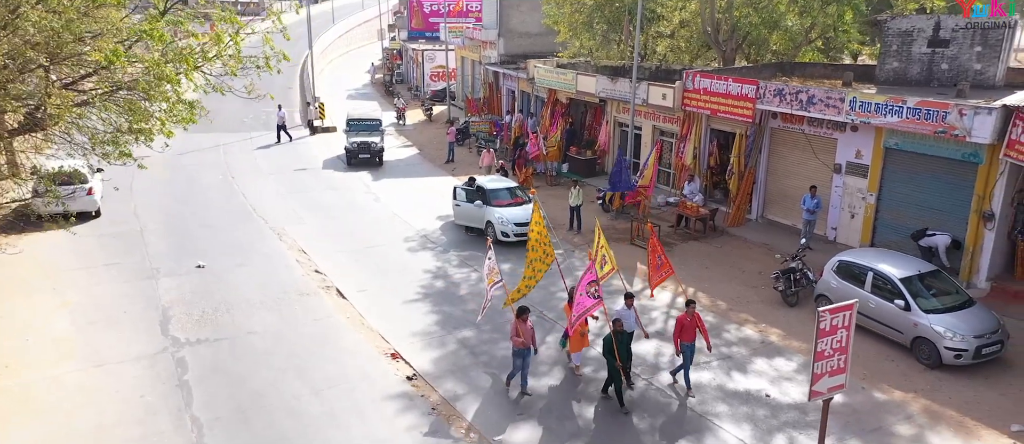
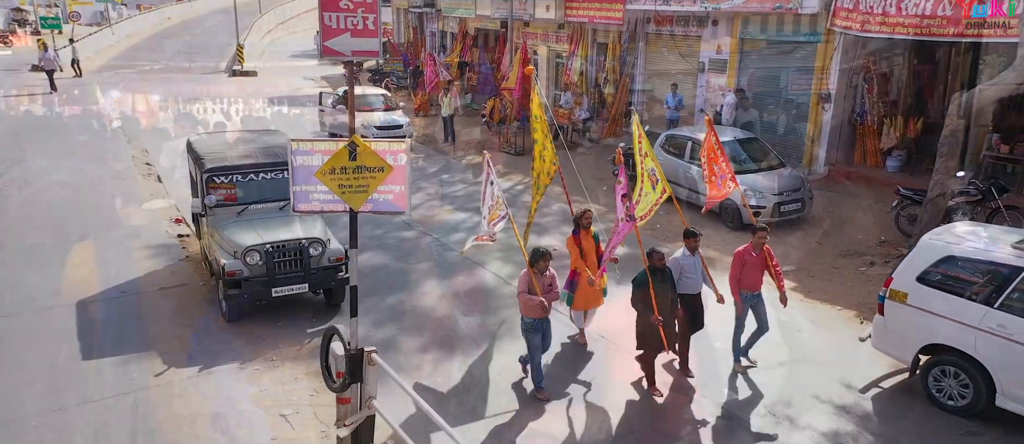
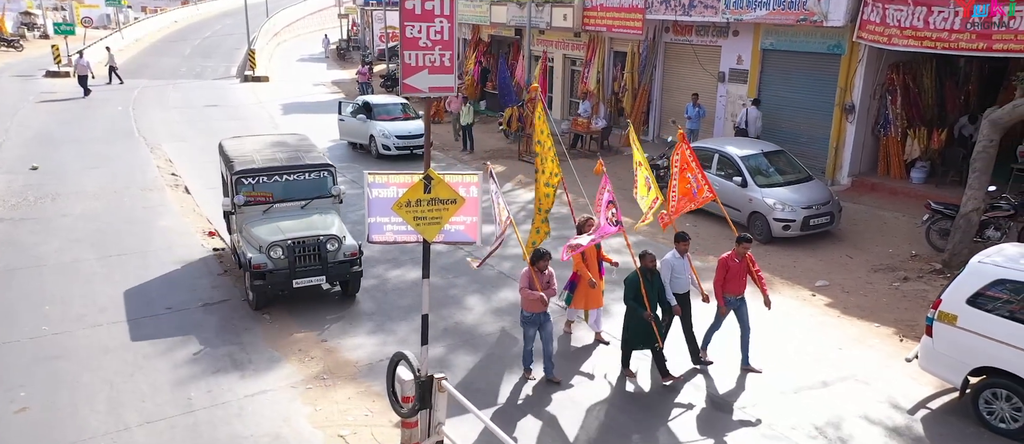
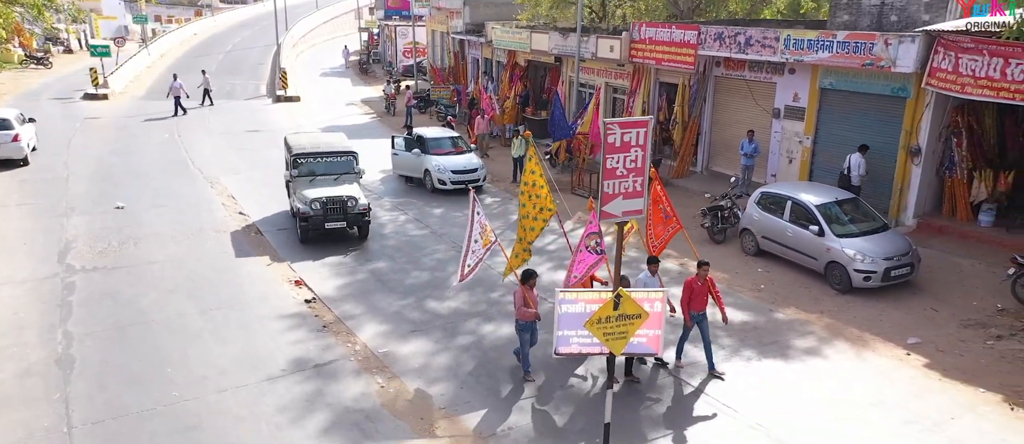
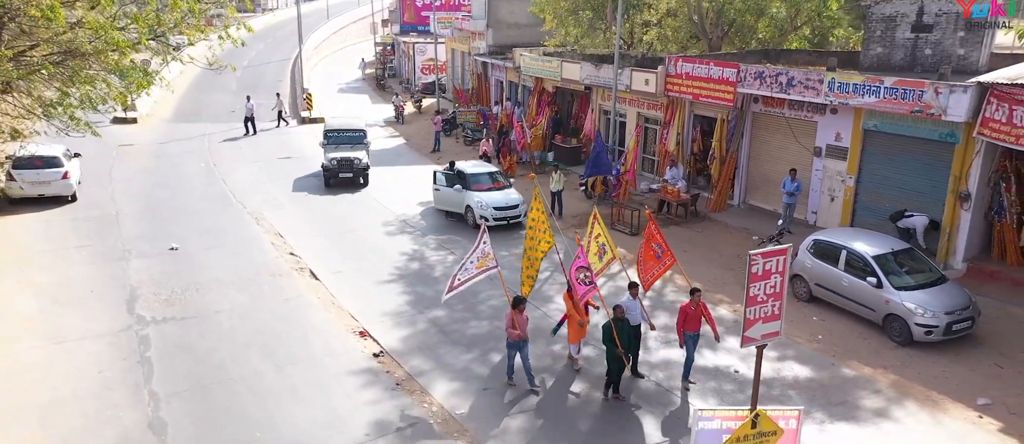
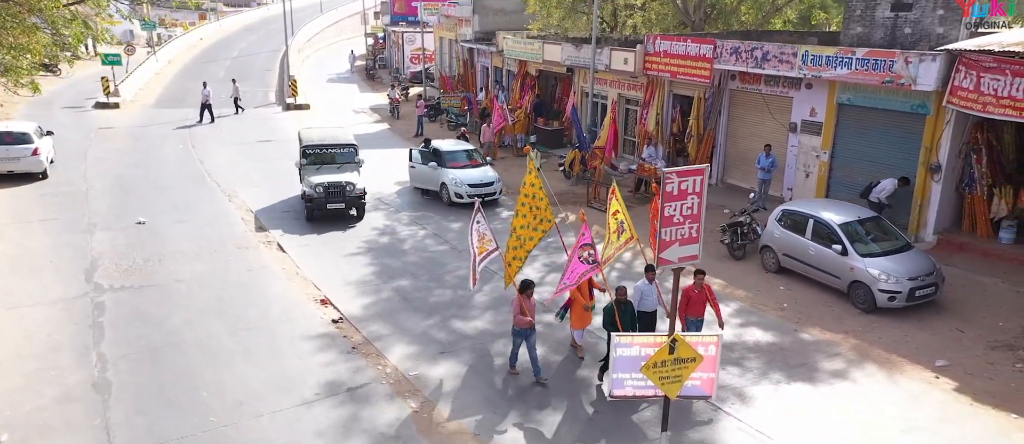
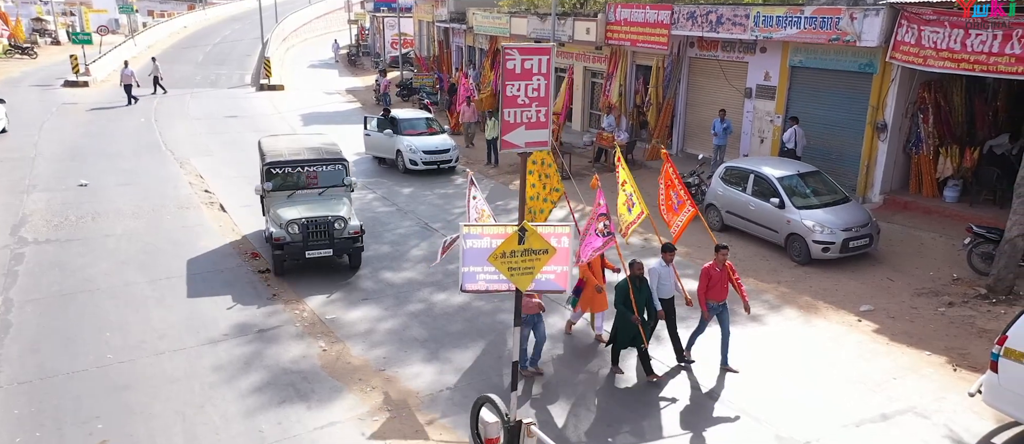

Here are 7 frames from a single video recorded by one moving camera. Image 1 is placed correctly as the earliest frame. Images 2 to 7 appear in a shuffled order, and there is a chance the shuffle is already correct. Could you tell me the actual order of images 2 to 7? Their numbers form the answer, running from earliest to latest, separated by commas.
5, 6, 4, 7, 3, 2
